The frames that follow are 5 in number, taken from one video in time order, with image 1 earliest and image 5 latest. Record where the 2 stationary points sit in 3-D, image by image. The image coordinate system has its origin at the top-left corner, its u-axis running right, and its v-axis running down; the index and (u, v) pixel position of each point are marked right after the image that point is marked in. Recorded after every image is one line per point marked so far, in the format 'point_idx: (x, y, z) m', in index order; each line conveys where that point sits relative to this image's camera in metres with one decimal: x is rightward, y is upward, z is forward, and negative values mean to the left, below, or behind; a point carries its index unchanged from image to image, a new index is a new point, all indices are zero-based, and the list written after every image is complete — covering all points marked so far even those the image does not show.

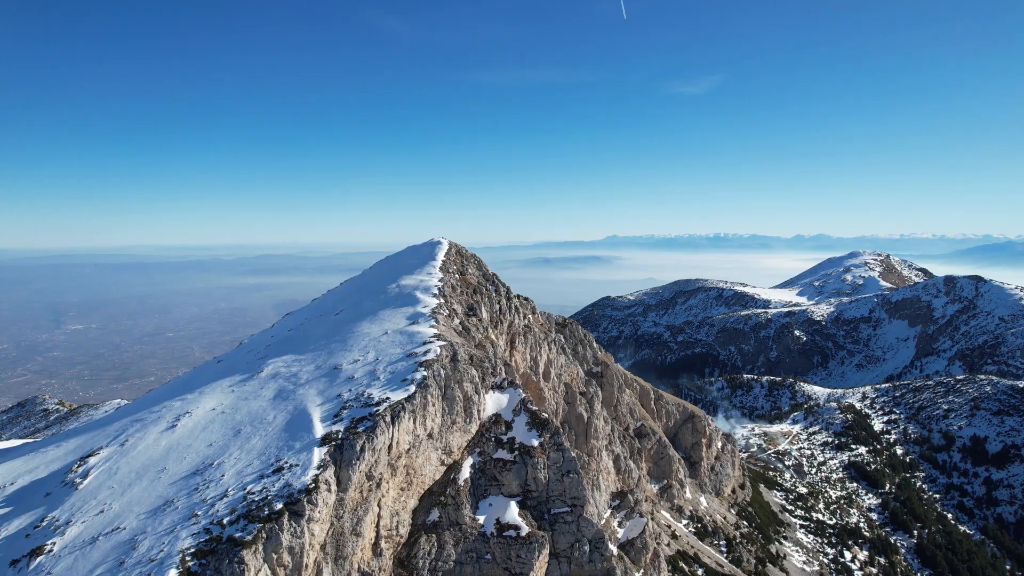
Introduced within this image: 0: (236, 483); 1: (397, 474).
0: (-10.2, -7.1, +17.8) m
1: (-4.6, -7.4, +19.2) m
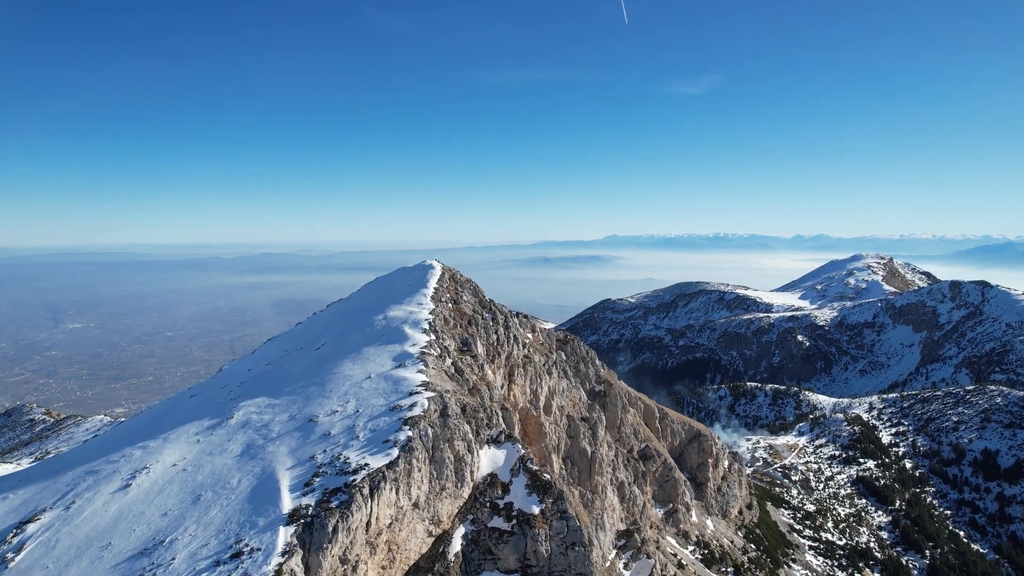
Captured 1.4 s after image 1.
0: (-10.3, -8.9, +15.2) m
1: (-4.7, -9.1, +16.7) m
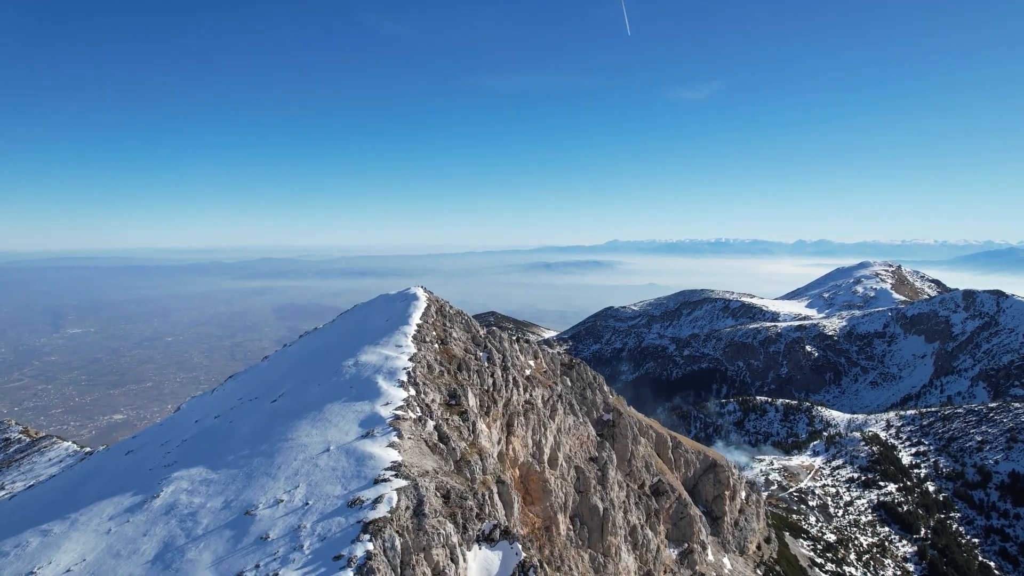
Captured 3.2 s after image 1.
0: (-10.4, -10.5, +10.5) m
1: (-4.8, -10.8, +12.0) m
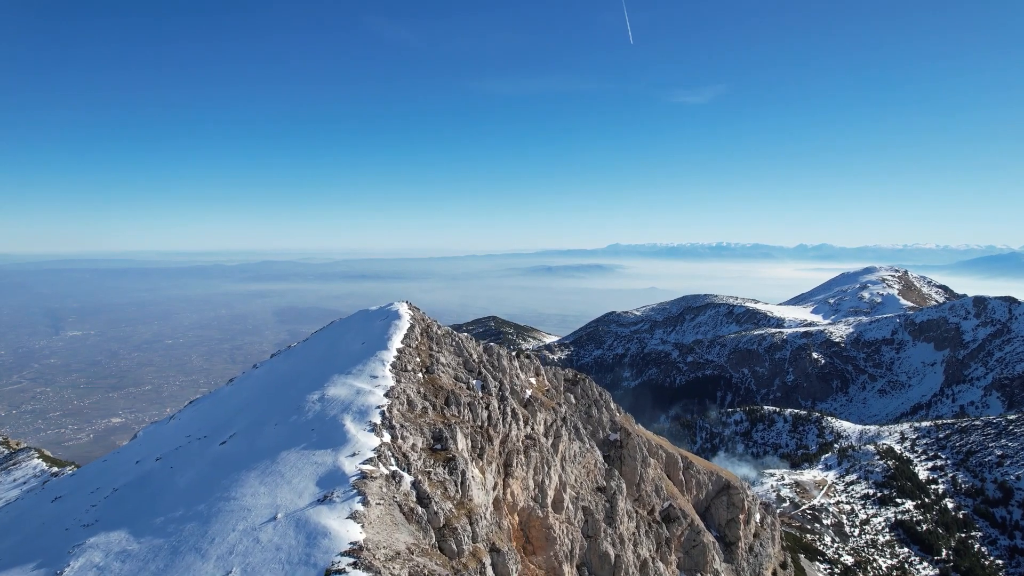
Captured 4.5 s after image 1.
0: (-10.5, -11.1, +6.8) m
1: (-4.9, -11.4, +8.3) m
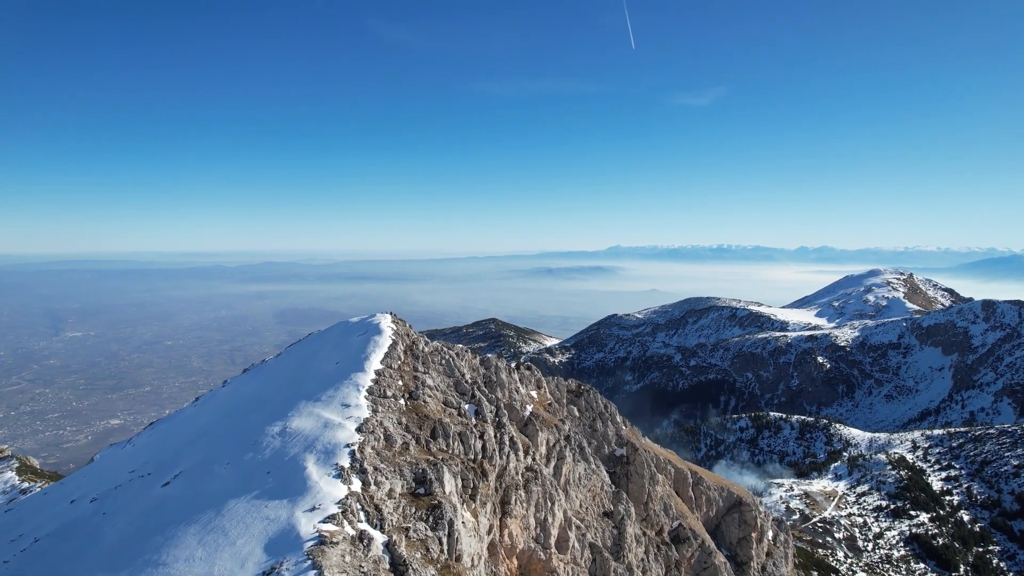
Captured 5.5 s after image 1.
0: (-10.6, -11.4, +4.0) m
1: (-5.0, -11.8, +5.4) m
